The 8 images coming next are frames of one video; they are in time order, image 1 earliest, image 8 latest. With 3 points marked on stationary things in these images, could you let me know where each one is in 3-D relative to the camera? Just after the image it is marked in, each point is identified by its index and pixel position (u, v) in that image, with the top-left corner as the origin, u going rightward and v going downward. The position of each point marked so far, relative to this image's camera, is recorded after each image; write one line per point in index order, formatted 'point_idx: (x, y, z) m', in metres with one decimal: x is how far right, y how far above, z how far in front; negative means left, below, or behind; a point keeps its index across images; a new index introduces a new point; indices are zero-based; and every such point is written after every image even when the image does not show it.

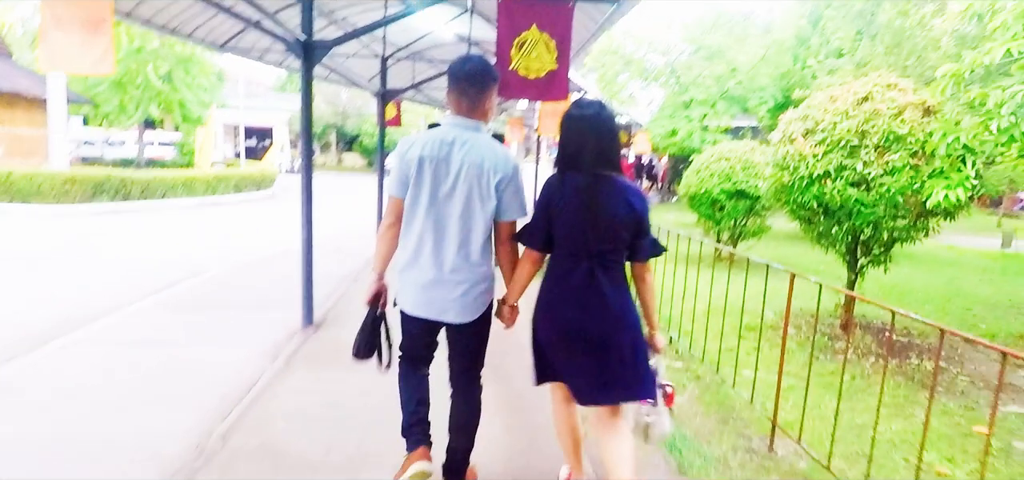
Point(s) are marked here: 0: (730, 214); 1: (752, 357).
0: (+3.3, +0.4, +10.8) m
1: (+2.0, -1.0, +5.9) m
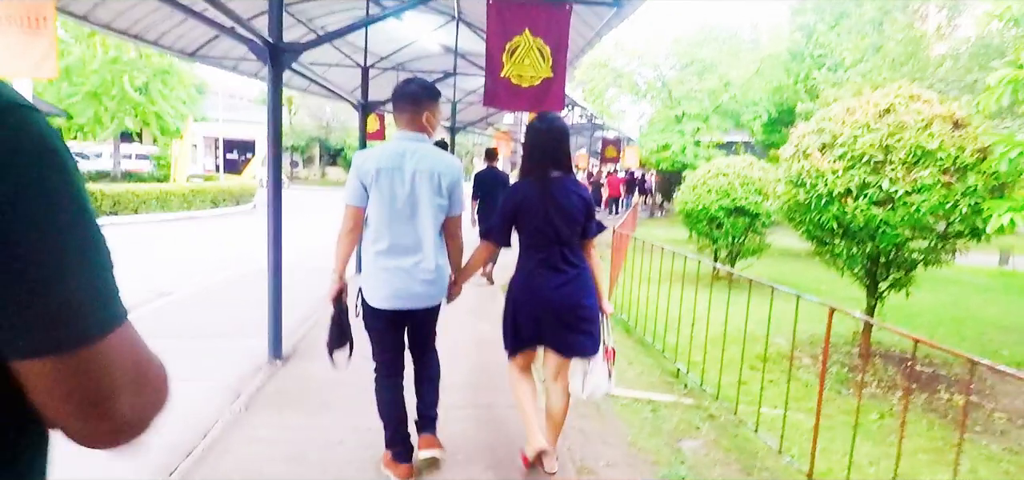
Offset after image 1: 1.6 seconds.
0: (+3.2, +0.1, +10.3) m
1: (+2.0, -1.2, +5.4) m
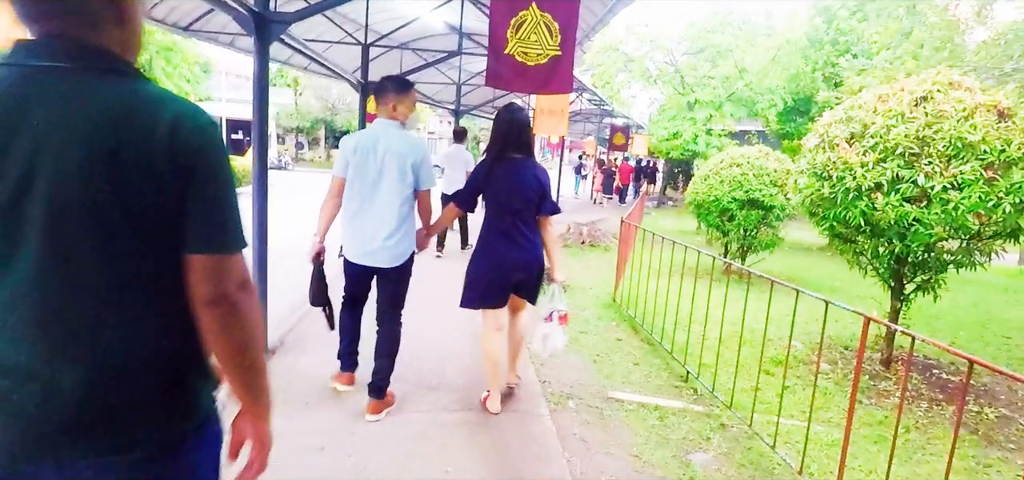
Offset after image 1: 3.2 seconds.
0: (+3.2, +0.2, +9.9) m
1: (+1.9, -1.1, +5.1) m
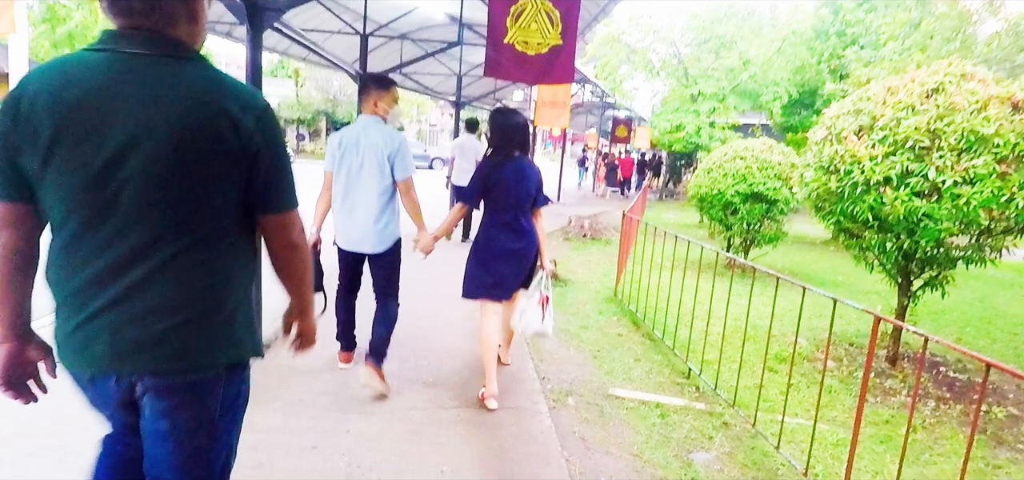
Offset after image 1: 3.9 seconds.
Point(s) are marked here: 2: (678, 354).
0: (+3.2, +0.3, +9.8) m
1: (+1.9, -1.1, +5.0) m
2: (+1.4, -0.9, +5.7) m
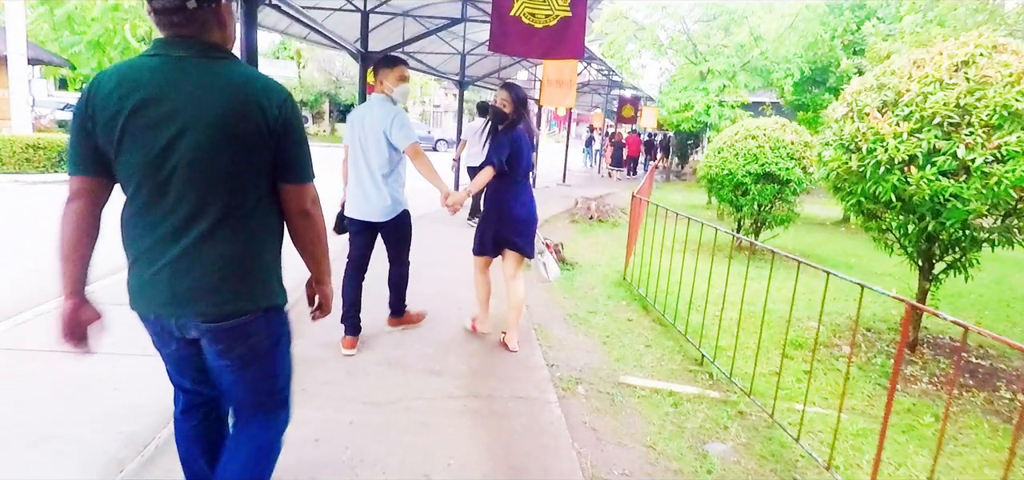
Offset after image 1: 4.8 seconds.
0: (+3.3, +0.5, +9.6) m
1: (+2.0, -1.0, +4.8) m
2: (+1.4, -0.8, +5.6) m
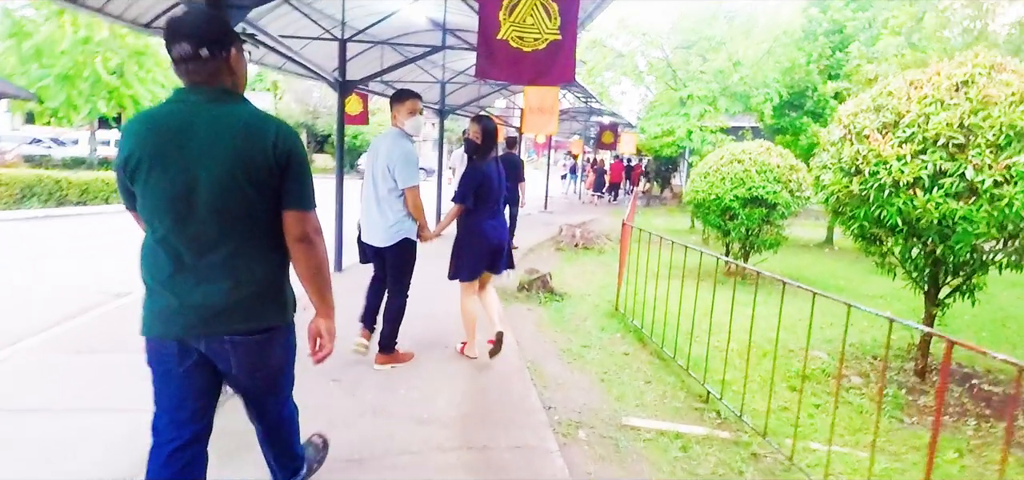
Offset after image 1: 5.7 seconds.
0: (+3.1, +0.2, +9.4) m
1: (+2.0, -1.2, +4.5) m
2: (+1.4, -1.0, +5.3) m
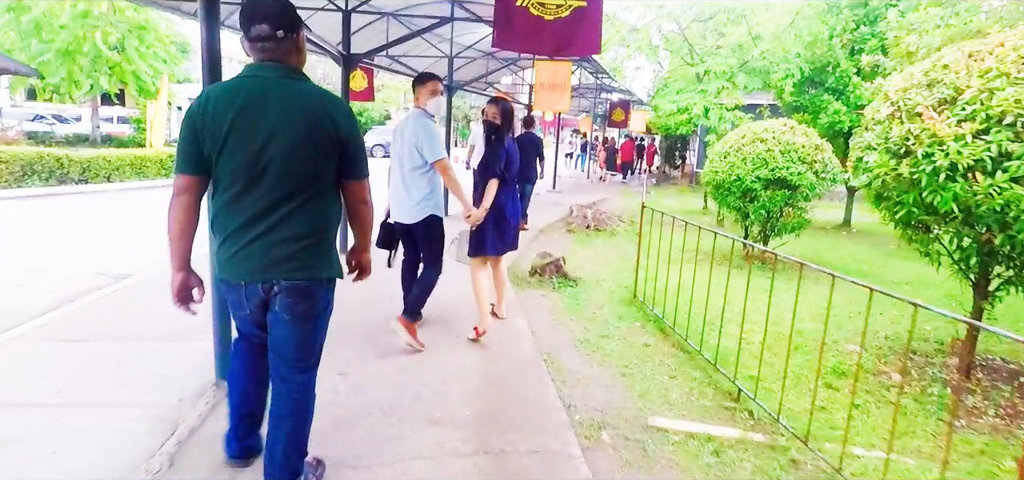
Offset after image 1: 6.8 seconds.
0: (+3.2, +0.4, +9.1) m
1: (+2.1, -1.1, +4.2) m
2: (+1.5, -0.9, +5.0) m
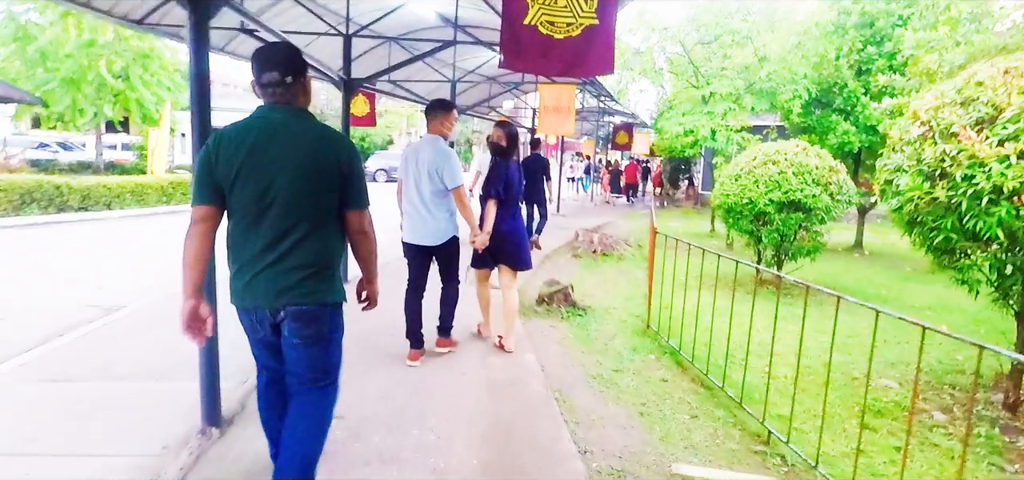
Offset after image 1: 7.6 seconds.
0: (+3.3, +0.1, +8.8) m
1: (+2.1, -1.2, +3.9) m
2: (+1.5, -1.1, +4.6) m
